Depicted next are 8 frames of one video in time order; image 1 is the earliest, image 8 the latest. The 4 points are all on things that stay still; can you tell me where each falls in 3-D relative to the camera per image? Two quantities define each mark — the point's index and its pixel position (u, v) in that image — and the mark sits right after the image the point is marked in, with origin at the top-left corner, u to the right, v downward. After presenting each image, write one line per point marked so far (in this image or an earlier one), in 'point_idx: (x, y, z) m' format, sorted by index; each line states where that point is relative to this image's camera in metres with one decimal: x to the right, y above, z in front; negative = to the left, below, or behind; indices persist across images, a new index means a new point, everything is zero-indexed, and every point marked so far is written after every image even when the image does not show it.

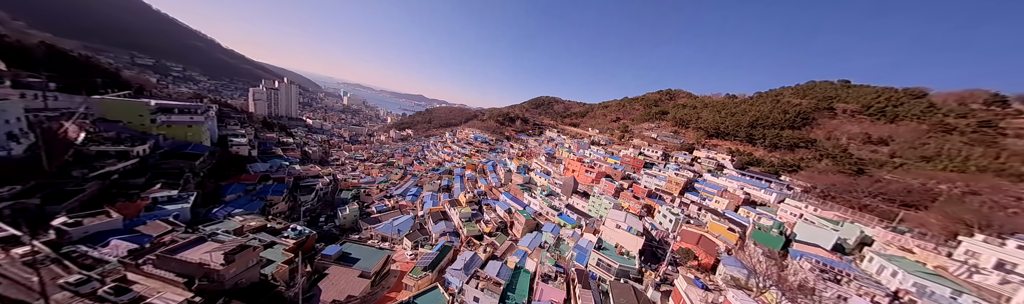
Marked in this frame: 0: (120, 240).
0: (-17.0, -3.8, +8.6) m
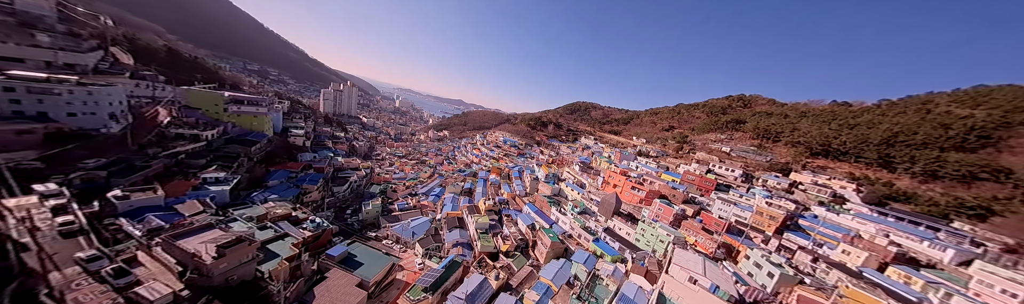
0: (-16.2, -2.9, +8.9) m
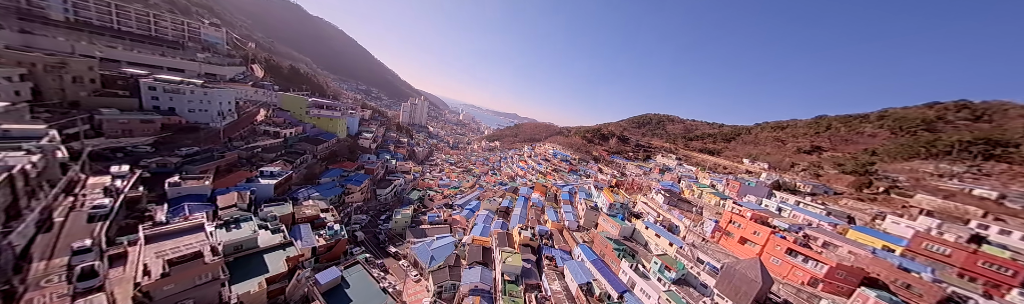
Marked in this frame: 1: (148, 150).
0: (-14.7, -2.4, +8.9) m
1: (-20.3, +0.1, +11.1) m
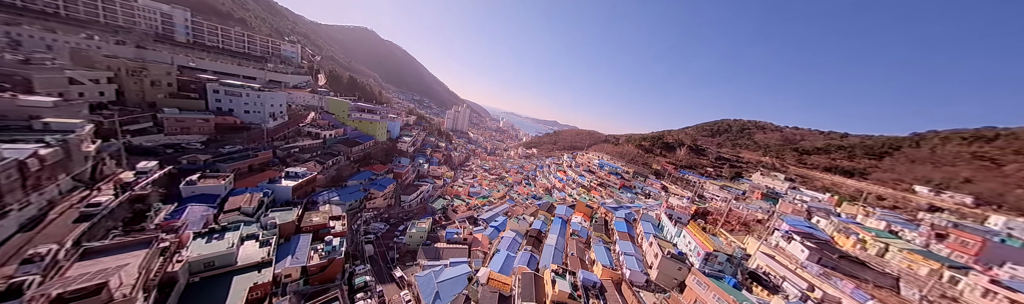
0: (-13.6, -2.3, +8.3) m
1: (-18.6, +0.3, +11.7) m
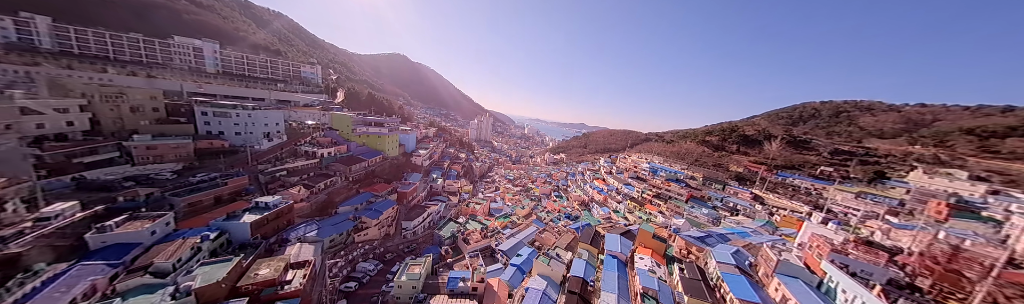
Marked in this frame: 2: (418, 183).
0: (-13.0, -3.5, +5.9) m
1: (-17.6, -1.3, +10.0) m
2: (-8.7, -2.9, +17.7) m
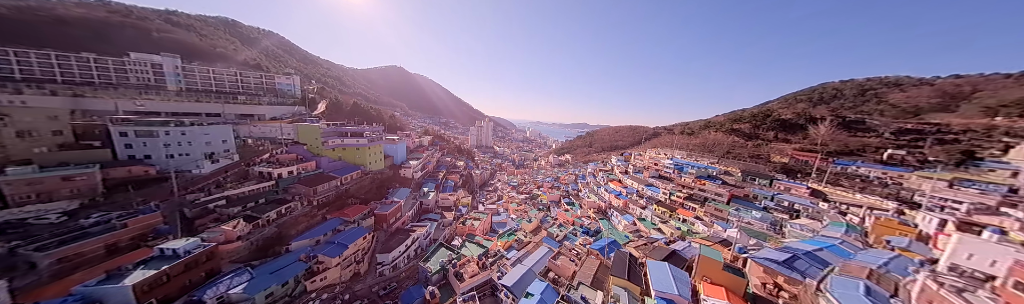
0: (-12.9, -4.4, +3.3) m
1: (-17.6, -2.6, +7.5) m
2: (-8.5, -3.8, +15.0) m
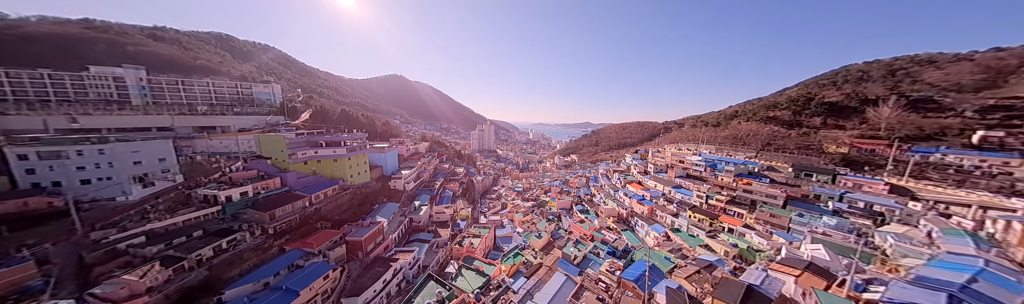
0: (-12.8, -5.1, +1.1) m
1: (-17.5, -3.6, +5.4) m
2: (-8.2, -4.4, +12.7) m
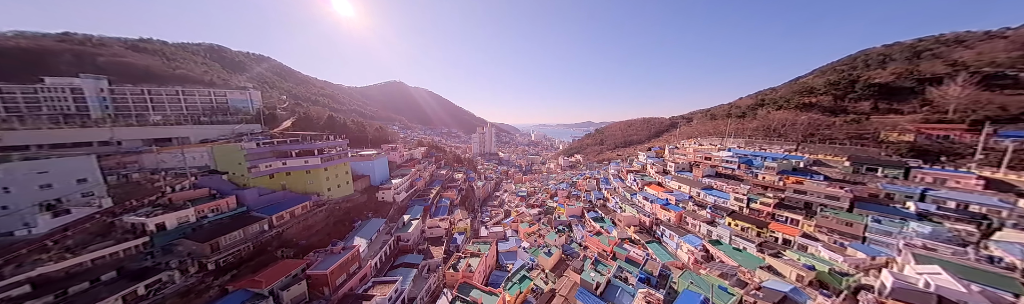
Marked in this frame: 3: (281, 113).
0: (-12.6, -5.6, -0.8) m
1: (-17.3, -4.3, +3.6) m
2: (-7.9, -4.9, +10.8) m
3: (-23.4, +3.5, +20.0) m
